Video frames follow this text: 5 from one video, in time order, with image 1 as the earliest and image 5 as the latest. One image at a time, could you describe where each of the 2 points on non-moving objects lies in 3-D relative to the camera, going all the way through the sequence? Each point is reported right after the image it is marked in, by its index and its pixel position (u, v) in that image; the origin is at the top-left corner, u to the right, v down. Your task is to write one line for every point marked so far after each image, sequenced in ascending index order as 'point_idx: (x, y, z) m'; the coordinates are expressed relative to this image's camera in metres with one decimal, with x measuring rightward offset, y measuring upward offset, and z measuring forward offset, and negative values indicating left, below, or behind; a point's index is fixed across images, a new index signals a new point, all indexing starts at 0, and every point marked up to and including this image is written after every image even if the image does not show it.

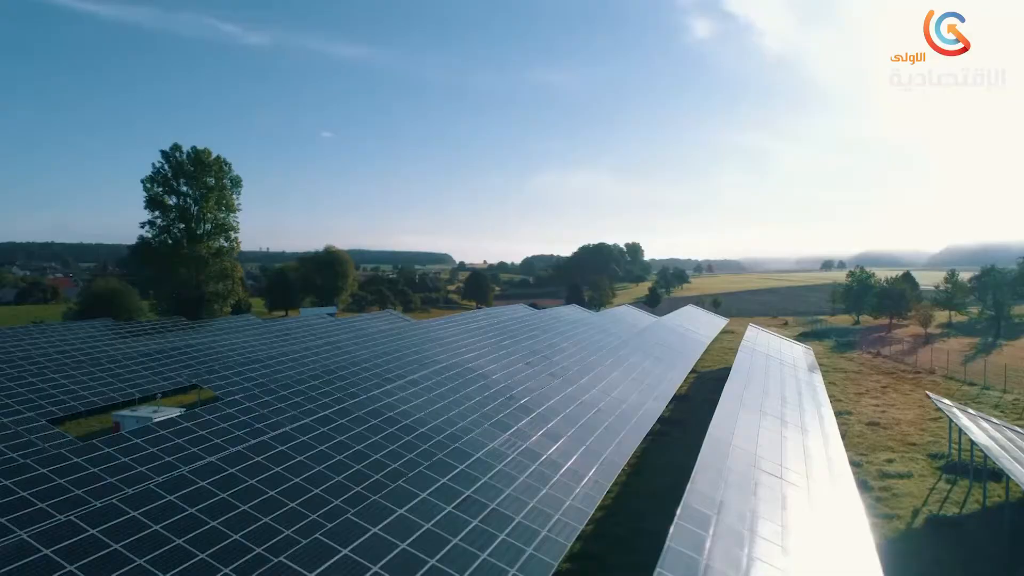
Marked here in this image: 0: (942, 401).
0: (+11.0, -2.8, +13.4) m
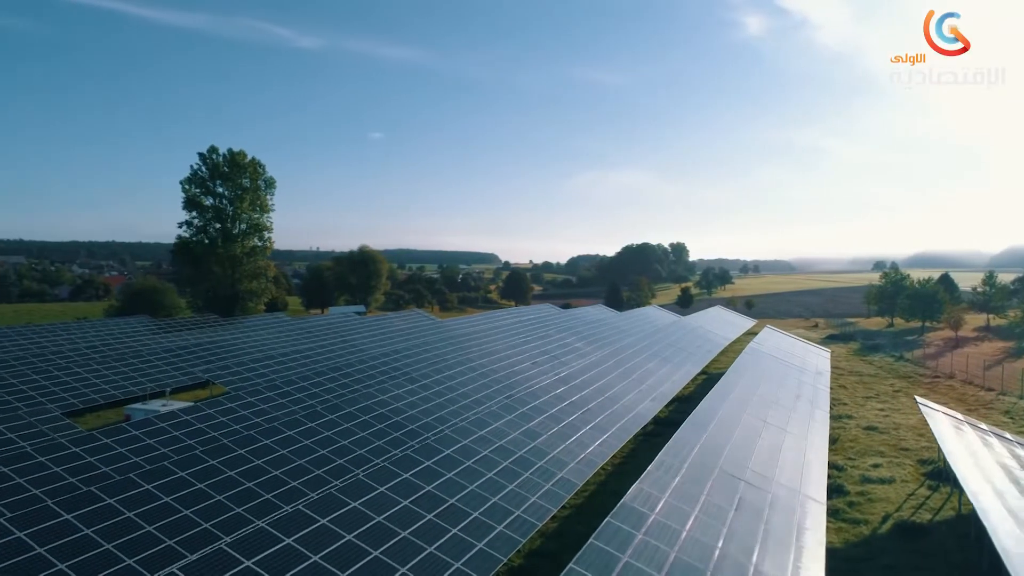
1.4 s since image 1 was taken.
0: (+10.3, -2.9, +13.0) m
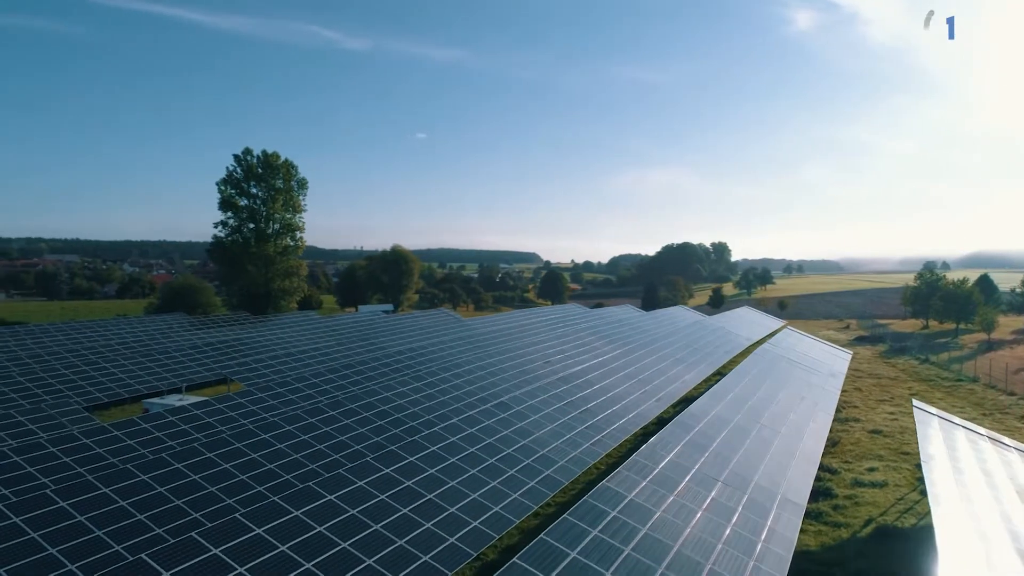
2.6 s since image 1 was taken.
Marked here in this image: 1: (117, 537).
0: (+9.9, -2.9, +12.7) m
1: (-6.8, -4.3, +9.1) m
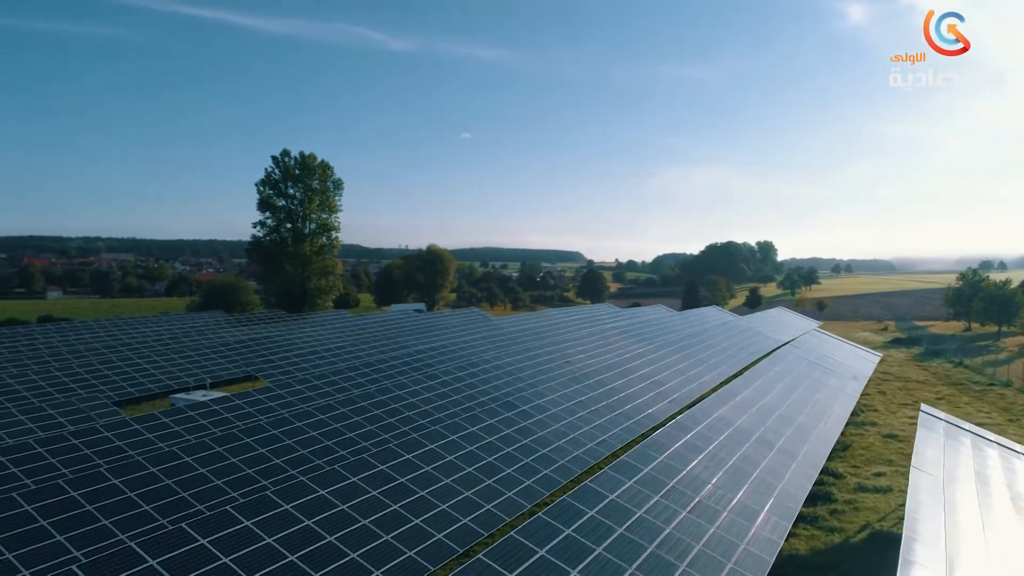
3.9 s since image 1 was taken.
0: (+9.8, -2.9, +12.4) m
1: (-7.1, -4.3, +9.5) m
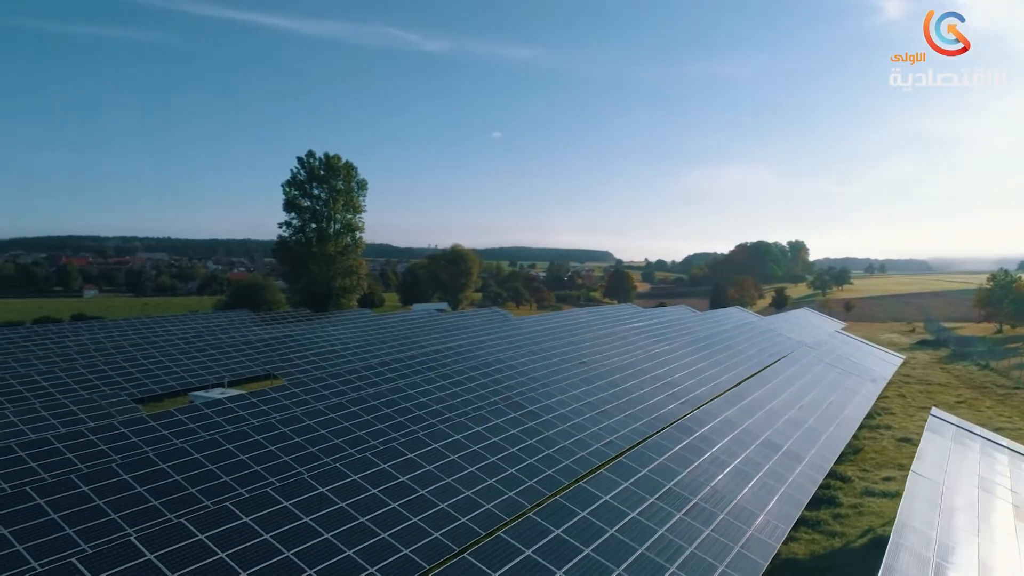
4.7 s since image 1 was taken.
0: (+9.8, -2.9, +12.1) m
1: (-7.1, -4.3, +9.7) m
